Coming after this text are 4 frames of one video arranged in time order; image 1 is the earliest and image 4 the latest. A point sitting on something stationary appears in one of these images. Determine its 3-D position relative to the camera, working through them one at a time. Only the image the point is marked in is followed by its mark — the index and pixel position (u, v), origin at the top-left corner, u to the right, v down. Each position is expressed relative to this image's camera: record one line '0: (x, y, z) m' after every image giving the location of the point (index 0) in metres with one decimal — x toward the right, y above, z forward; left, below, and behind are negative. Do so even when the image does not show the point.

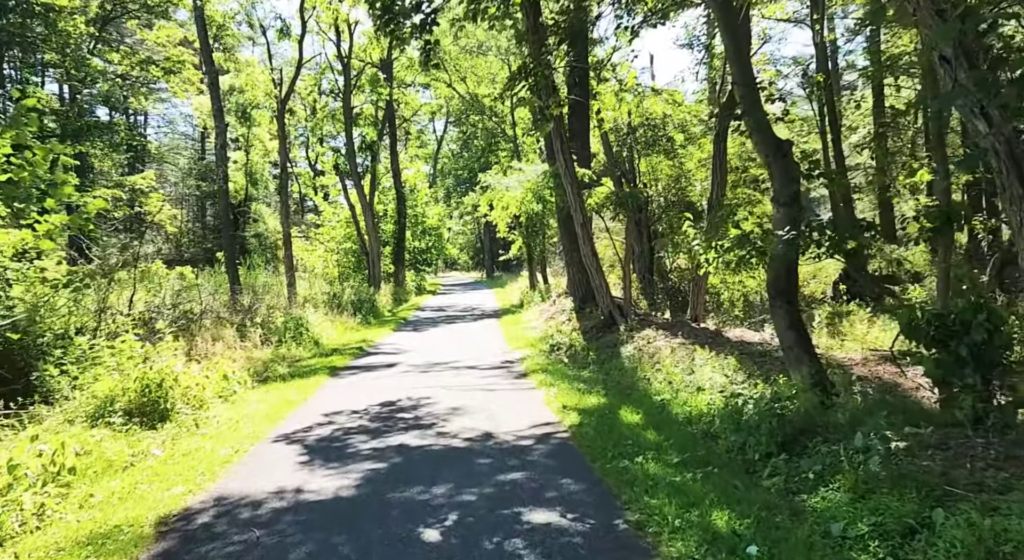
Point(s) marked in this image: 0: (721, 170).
0: (+3.5, +1.8, +14.2) m
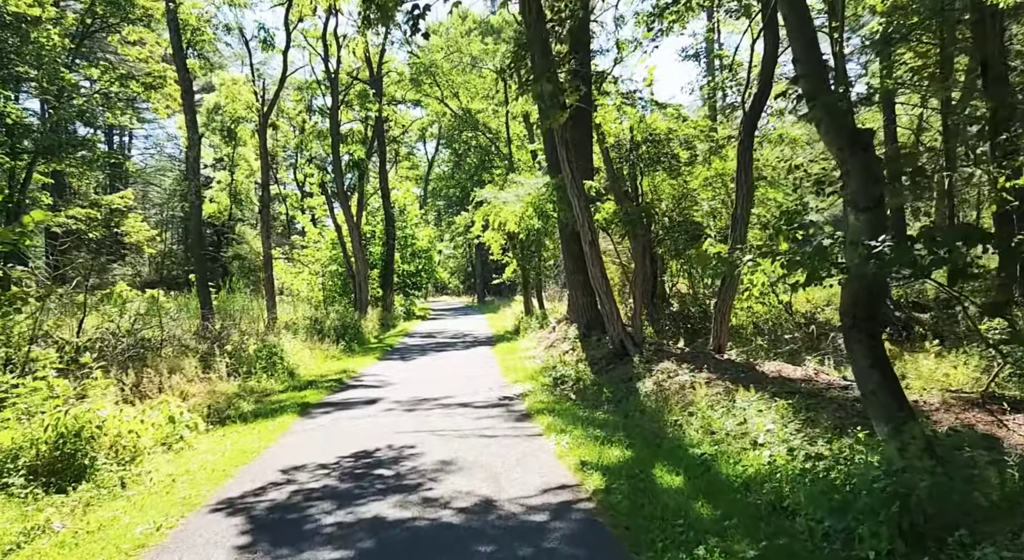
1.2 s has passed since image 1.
0: (+3.5, +1.4, +12.6) m
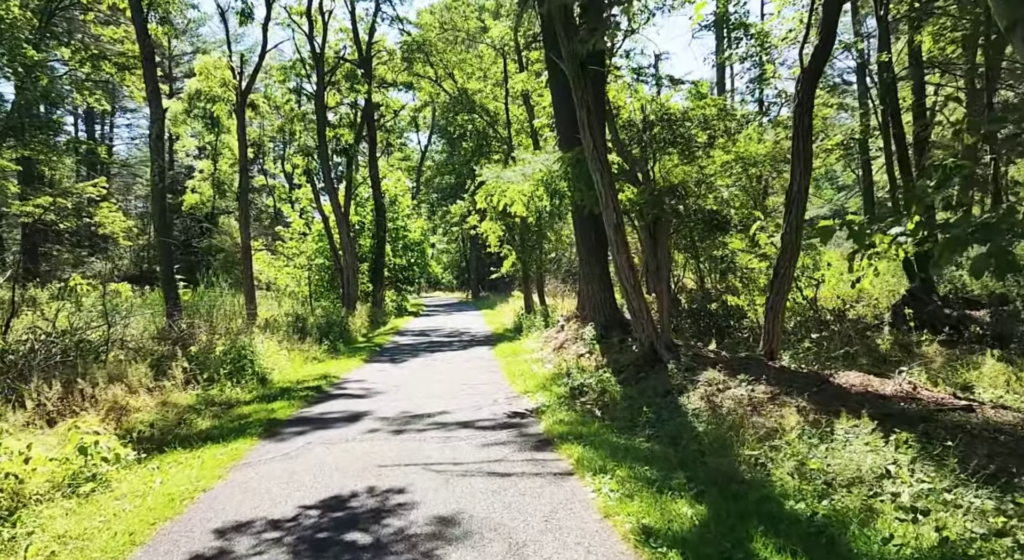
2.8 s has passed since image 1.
0: (+3.6, +1.5, +10.5) m
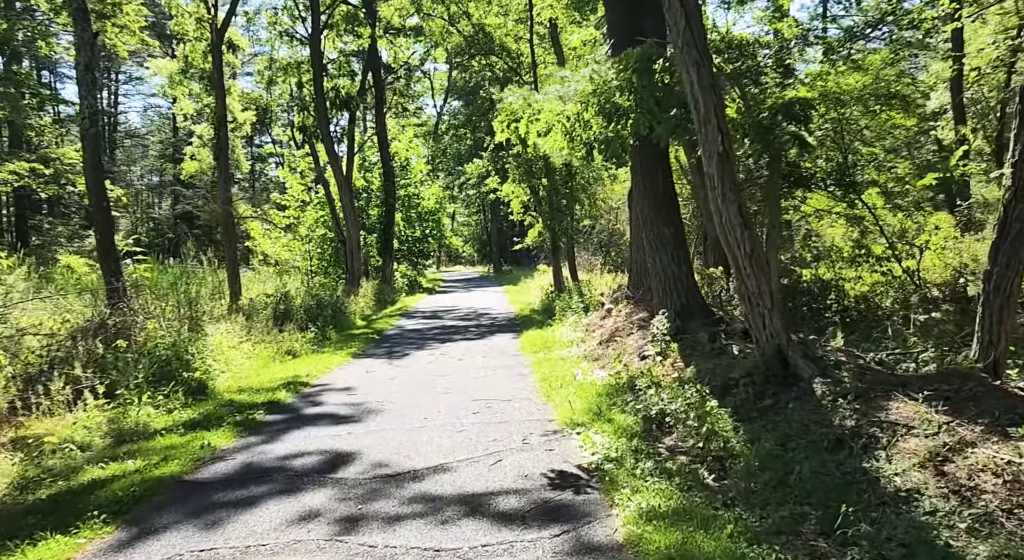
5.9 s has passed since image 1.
0: (+3.9, +1.8, +6.2) m
